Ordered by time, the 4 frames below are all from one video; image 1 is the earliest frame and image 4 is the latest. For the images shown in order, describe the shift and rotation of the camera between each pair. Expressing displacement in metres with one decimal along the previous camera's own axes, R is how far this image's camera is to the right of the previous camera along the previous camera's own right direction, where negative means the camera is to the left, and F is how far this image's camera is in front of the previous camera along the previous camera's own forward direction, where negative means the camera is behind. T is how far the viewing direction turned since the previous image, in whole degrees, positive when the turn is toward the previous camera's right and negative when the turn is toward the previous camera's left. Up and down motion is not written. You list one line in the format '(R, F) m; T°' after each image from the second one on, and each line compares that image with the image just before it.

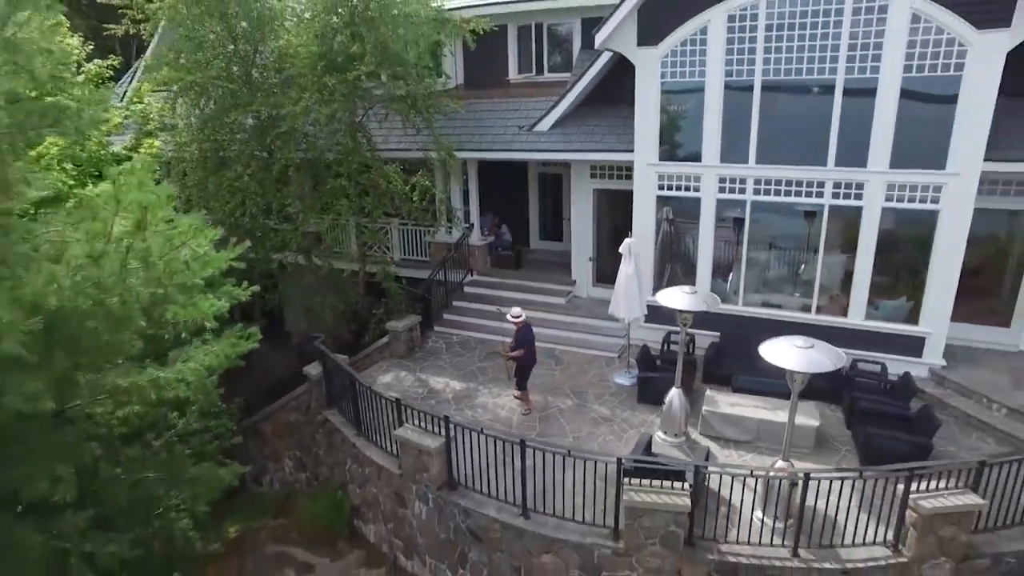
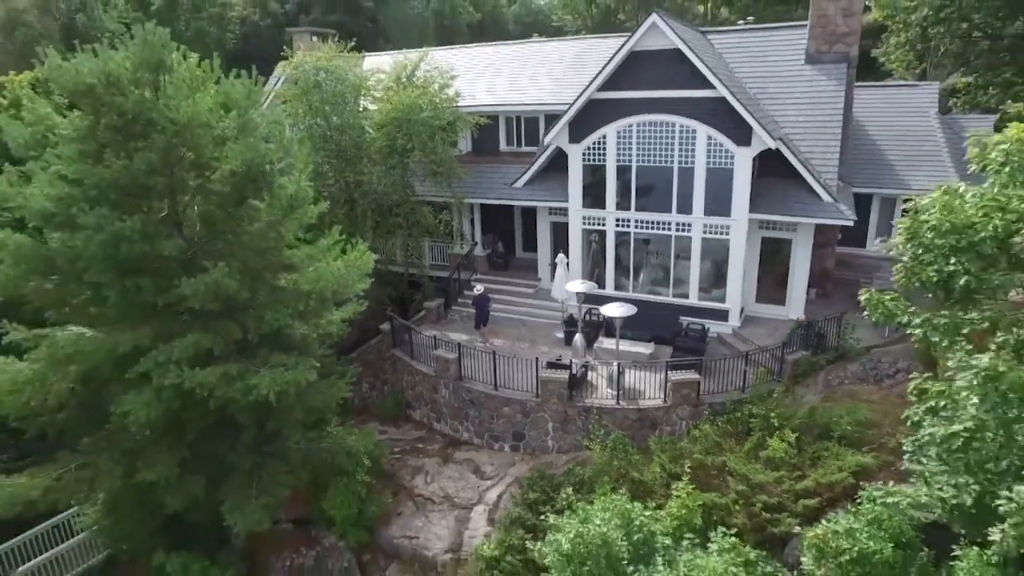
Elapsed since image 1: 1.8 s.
(+1.0, -7.5) m; -2°
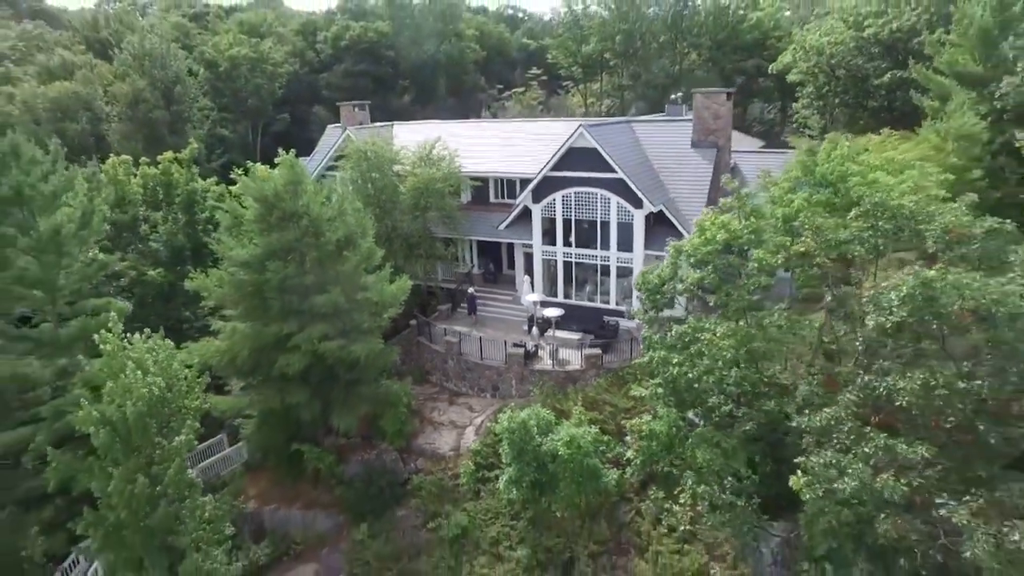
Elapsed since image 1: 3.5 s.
(+1.4, -9.1) m; -1°
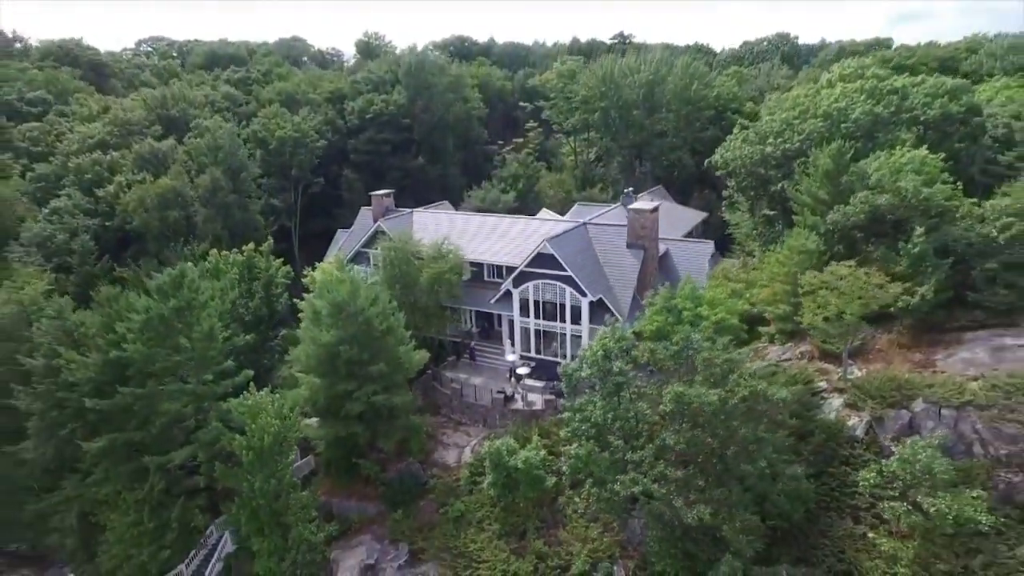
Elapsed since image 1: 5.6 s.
(+1.5, -10.7) m; -1°
